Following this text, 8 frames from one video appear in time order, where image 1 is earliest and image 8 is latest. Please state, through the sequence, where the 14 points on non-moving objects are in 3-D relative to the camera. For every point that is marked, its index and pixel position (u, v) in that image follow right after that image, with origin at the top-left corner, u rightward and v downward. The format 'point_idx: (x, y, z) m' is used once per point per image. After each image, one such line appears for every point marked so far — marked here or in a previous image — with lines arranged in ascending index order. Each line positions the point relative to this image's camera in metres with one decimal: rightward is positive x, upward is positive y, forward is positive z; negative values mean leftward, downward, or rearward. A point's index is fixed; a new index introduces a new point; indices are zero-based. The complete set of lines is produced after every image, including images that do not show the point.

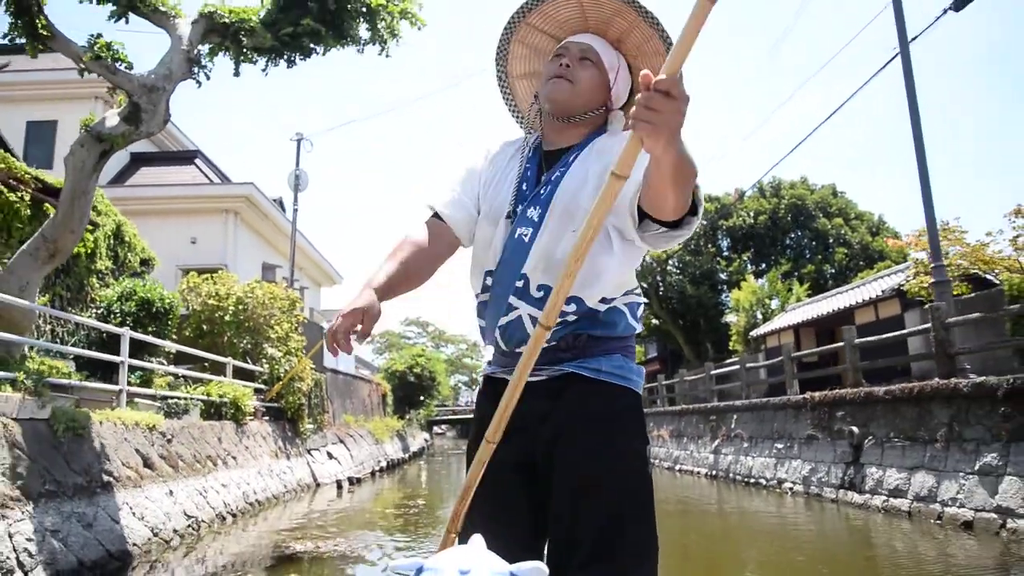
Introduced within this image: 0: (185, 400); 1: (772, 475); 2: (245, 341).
0: (-3.2, -1.1, +7.5) m
1: (+2.9, -2.1, +8.5) m
2: (-3.6, -0.7, +10.2) m
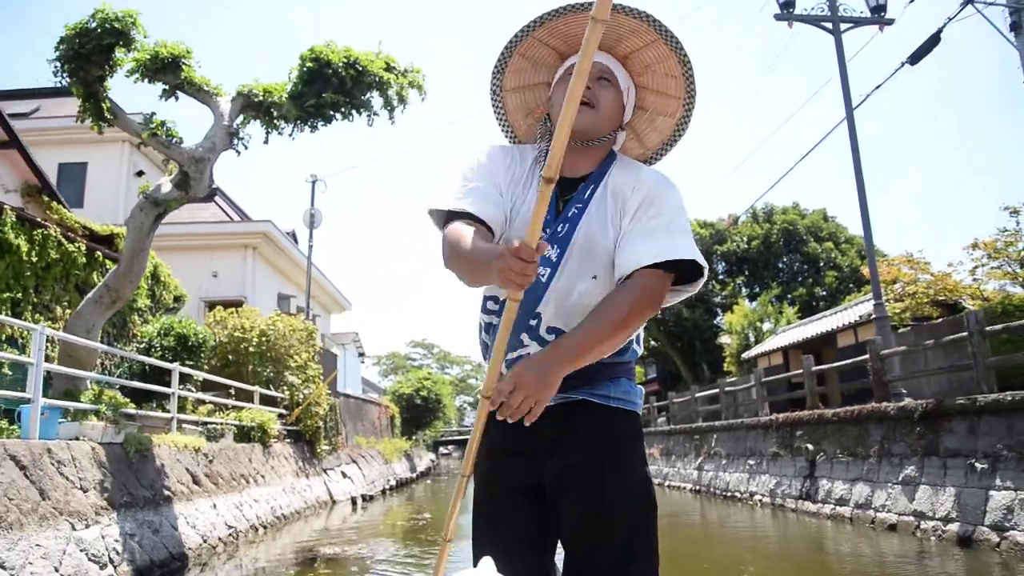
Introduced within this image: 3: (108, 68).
0: (-3.2, -1.5, +8.5) m
1: (+2.9, -2.5, +9.4) m
2: (-3.6, -1.2, +11.2) m
3: (-3.6, +2.0, +6.9) m
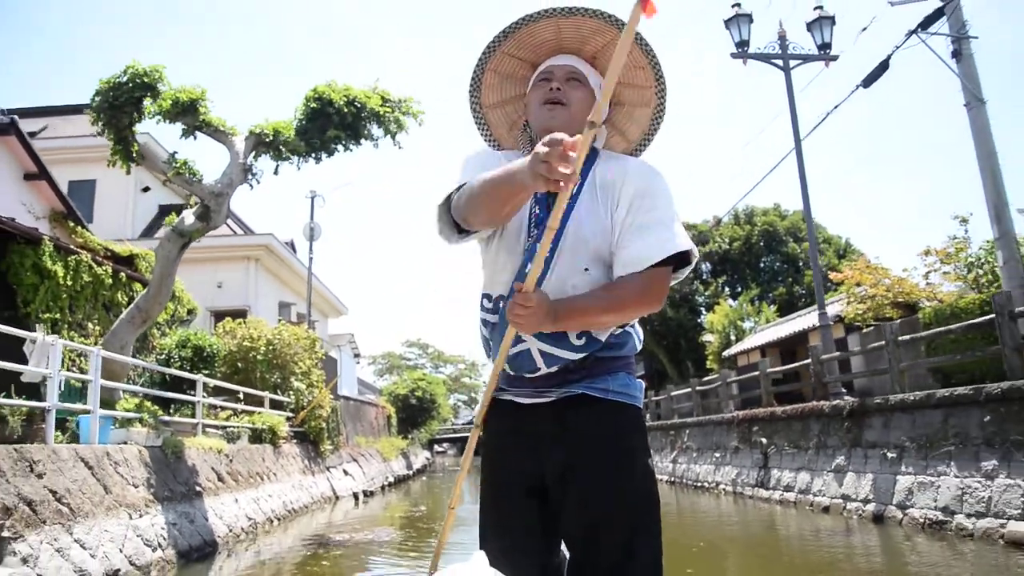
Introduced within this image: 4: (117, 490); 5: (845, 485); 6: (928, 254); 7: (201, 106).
0: (-3.4, -1.7, +9.4) m
1: (+2.7, -2.6, +10.4) m
2: (-3.8, -1.4, +12.2) m
3: (-3.8, +1.7, +7.8) m
4: (-2.9, -1.5, +5.6) m
5: (+3.0, -1.8, +6.9) m
6: (+7.3, +0.6, +13.3) m
7: (-3.5, +2.0, +8.5) m
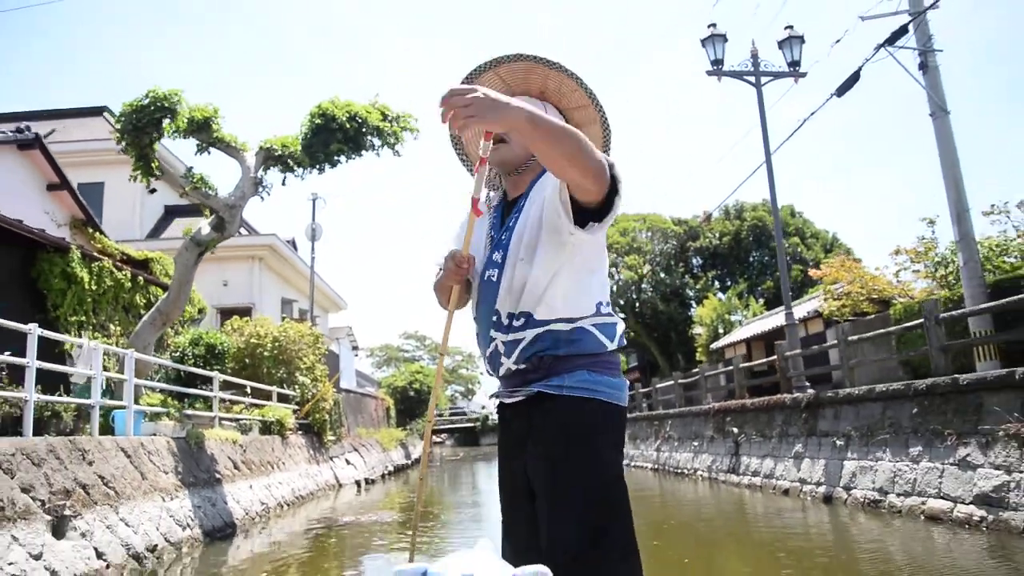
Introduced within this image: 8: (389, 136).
0: (-3.5, -1.8, +10.2) m
1: (+2.6, -2.6, +11.2) m
2: (-3.9, -1.4, +12.9) m
3: (-3.9, +1.7, +8.5) m
4: (-3.0, -1.6, +6.3) m
5: (+2.9, -1.8, +7.7) m
6: (+7.1, +0.6, +14.1) m
7: (-3.6, +2.0, +9.2) m
8: (-1.6, +2.1, +10.2) m
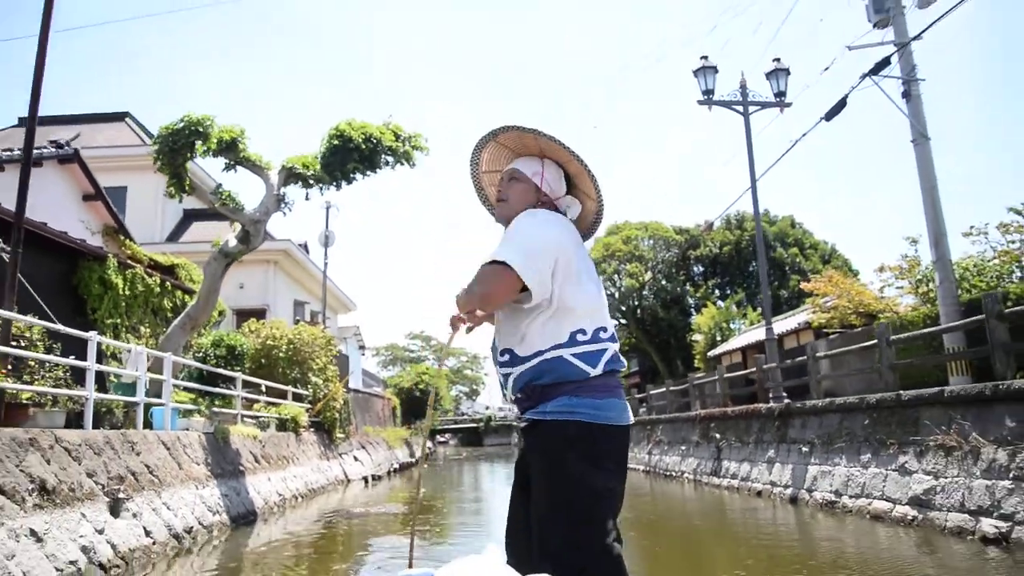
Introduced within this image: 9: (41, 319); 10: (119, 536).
0: (-3.5, -1.9, +10.9) m
1: (+2.6, -2.8, +11.9) m
2: (-3.9, -1.5, +13.7) m
3: (-3.9, +1.6, +9.2) m
4: (-3.0, -1.7, +7.1) m
5: (+2.9, -2.0, +8.4) m
6: (+7.2, +0.3, +14.8) m
7: (-3.5, +1.9, +10.0) m
8: (-1.6, +1.9, +11.0) m
9: (-3.2, -0.2, +5.3) m
10: (-2.8, -1.7, +5.4) m
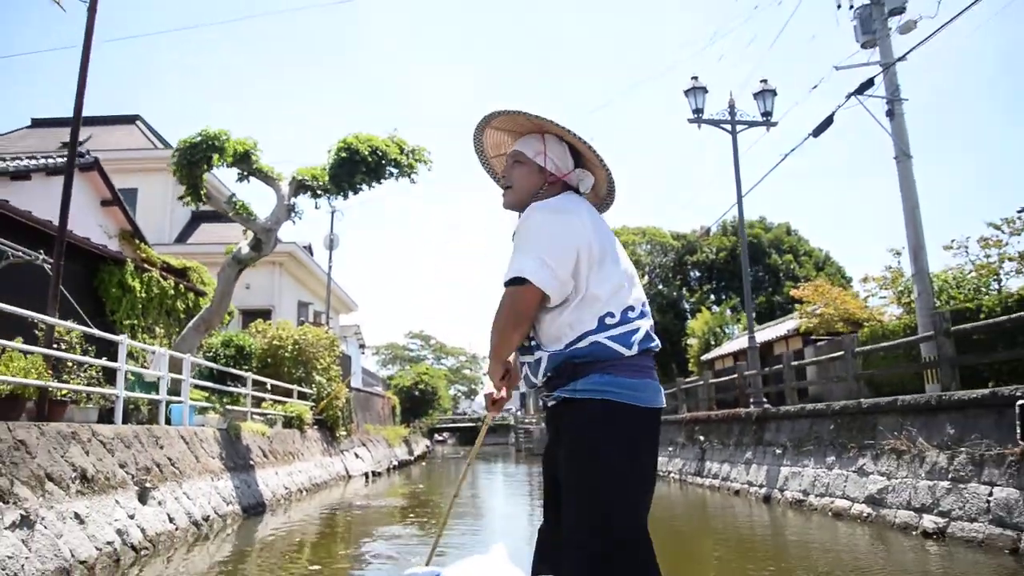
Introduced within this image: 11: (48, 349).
0: (-3.6, -1.9, +11.5) m
1: (+2.5, -2.9, +12.5) m
2: (-4.0, -1.5, +14.2) m
3: (-3.9, +1.5, +9.8) m
4: (-3.1, -1.7, +7.7) m
5: (+2.8, -2.2, +9.0) m
6: (+7.1, +0.1, +15.3) m
7: (-3.6, +1.8, +10.5) m
8: (-1.6, +1.8, +11.6) m
9: (-3.3, -0.3, +5.8) m
10: (-2.8, -1.8, +5.9) m
11: (-3.4, -0.4, +5.6) m
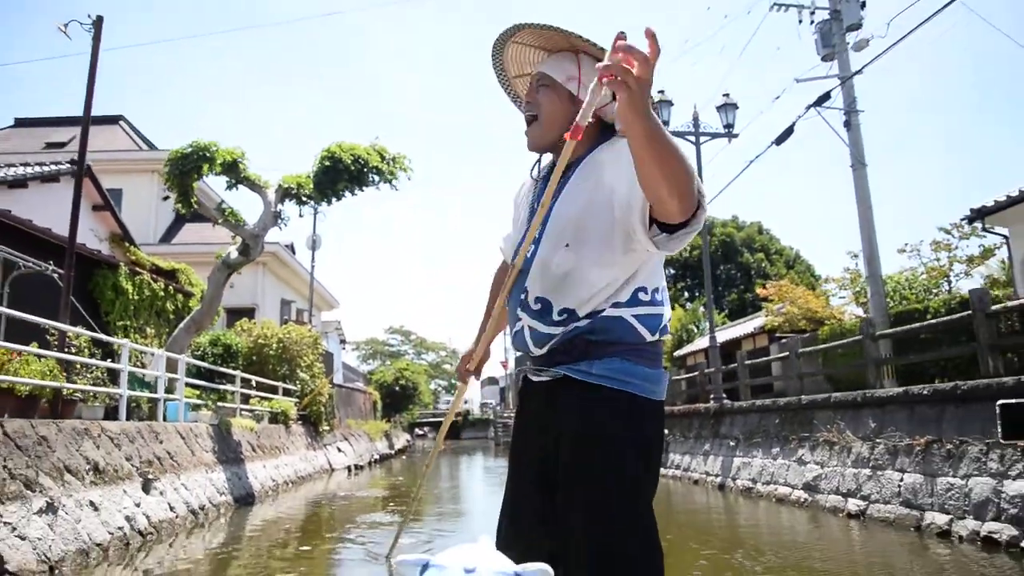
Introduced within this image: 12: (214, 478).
0: (-4.0, -1.9, +12.0) m
1: (+2.1, -3.0, +13.2) m
2: (-4.4, -1.5, +14.8) m
3: (-4.2, +1.5, +10.3) m
4: (-3.4, -1.8, +8.2) m
5: (+2.5, -2.2, +9.7) m
6: (+6.7, +0.1, +16.1) m
7: (-3.9, +1.8, +11.0) m
8: (-2.0, +1.8, +12.1) m
9: (-3.5, -0.3, +6.4) m
10: (-3.1, -1.9, +6.5) m
11: (-3.6, -0.5, +6.1) m
12: (-3.2, -2.1, +8.3) m
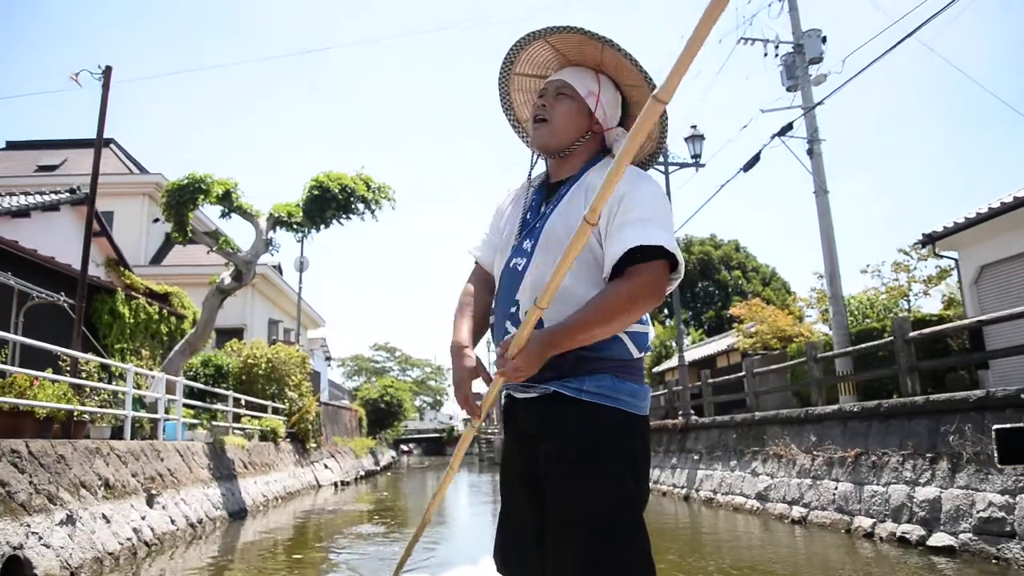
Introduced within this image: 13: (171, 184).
0: (-4.3, -2.3, +12.6) m
1: (+1.8, -3.4, +13.8) m
2: (-4.8, -2.0, +15.3) m
3: (-4.5, +1.2, +10.9) m
4: (-3.6, -2.1, +8.7) m
5: (+2.2, -2.6, +10.3) m
6: (+6.2, -0.3, +16.9) m
7: (-4.2, +1.4, +11.6) m
8: (-2.3, +1.4, +12.8) m
9: (-3.7, -0.6, +6.9) m
10: (-3.3, -2.2, +7.0) m
11: (-3.8, -0.8, +6.7) m
12: (-3.5, -2.4, +8.8) m
13: (-4.8, +1.5, +10.8) m
